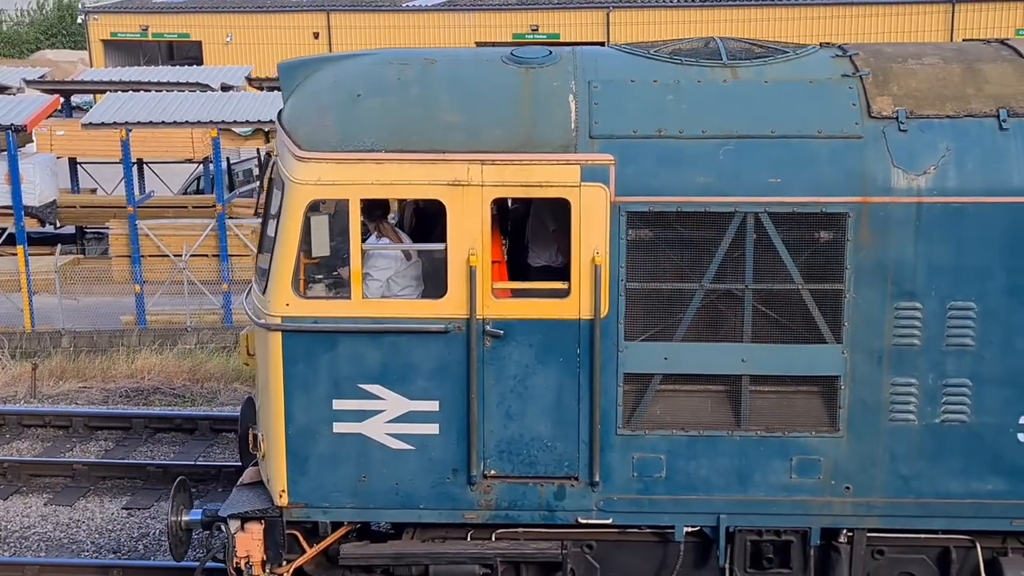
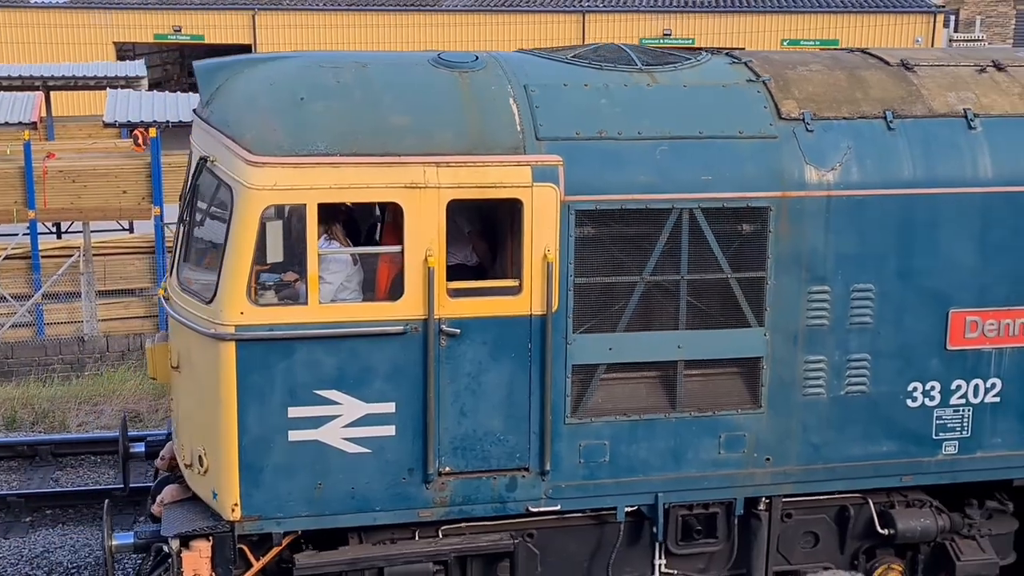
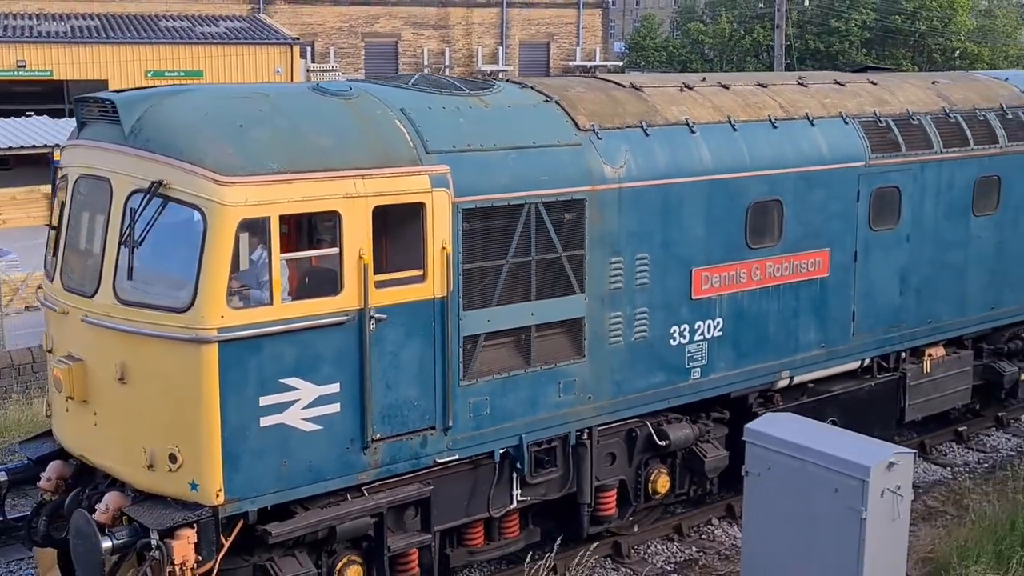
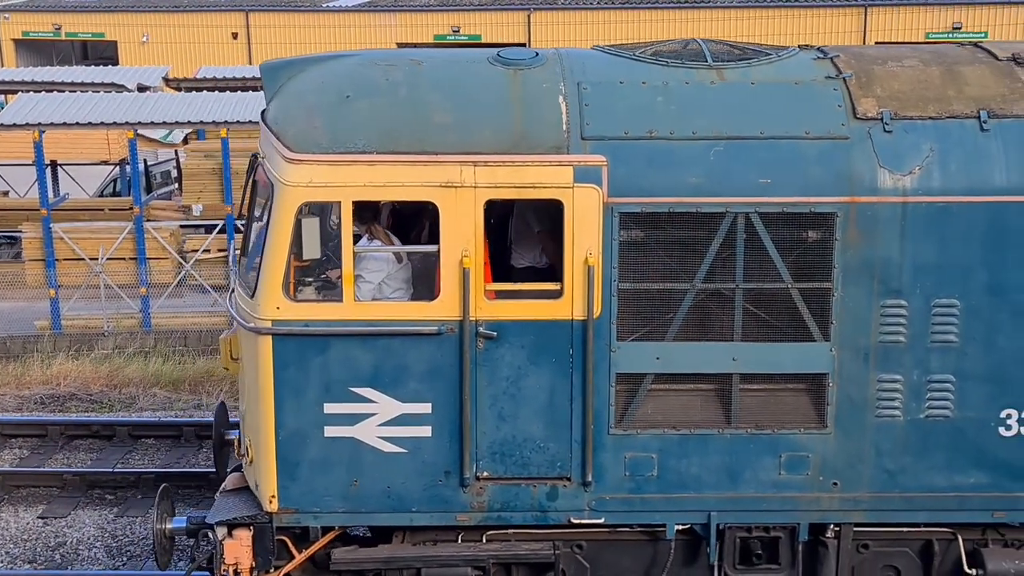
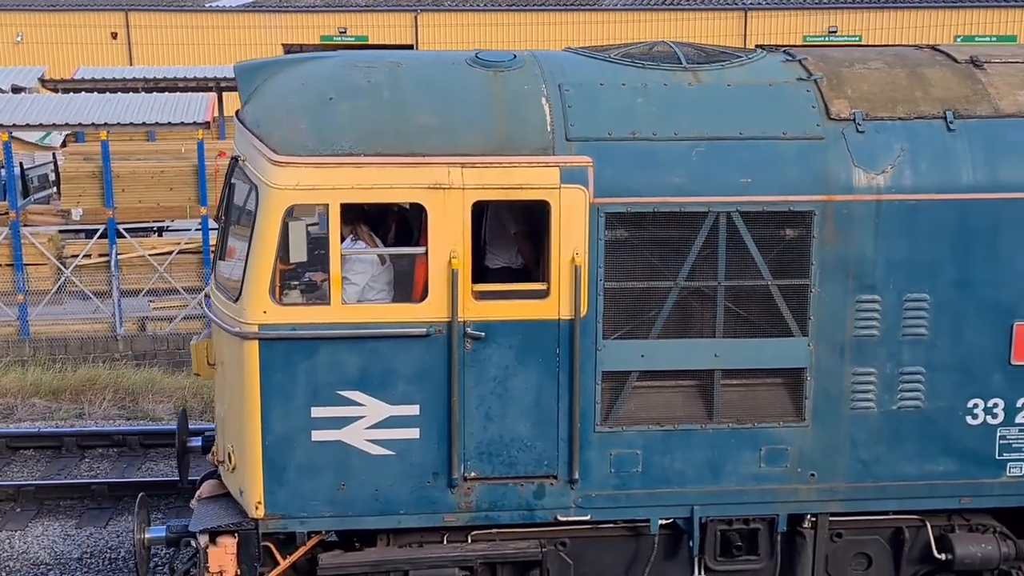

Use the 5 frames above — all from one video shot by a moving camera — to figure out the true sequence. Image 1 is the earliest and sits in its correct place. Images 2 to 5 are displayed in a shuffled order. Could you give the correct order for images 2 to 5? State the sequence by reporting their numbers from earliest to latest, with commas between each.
4, 5, 2, 3
